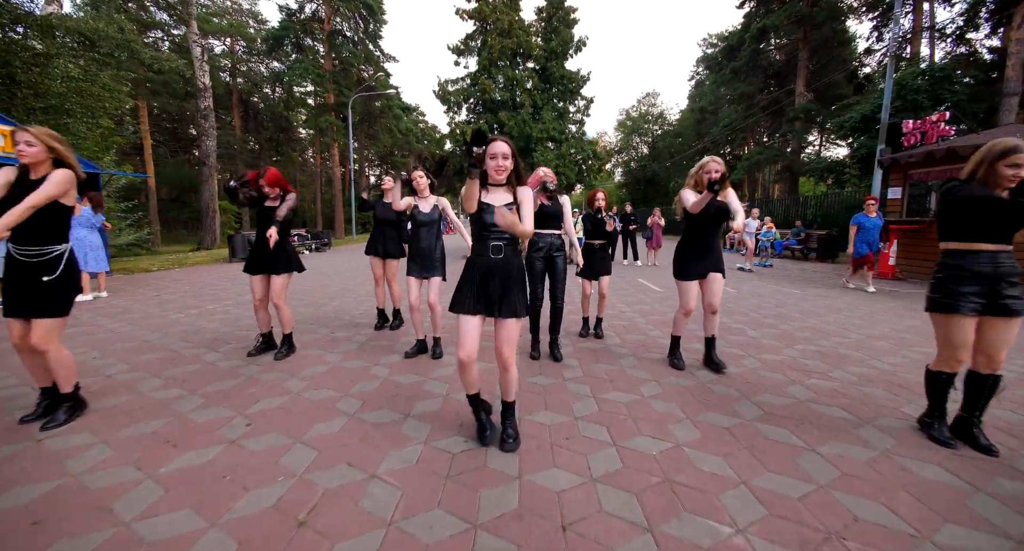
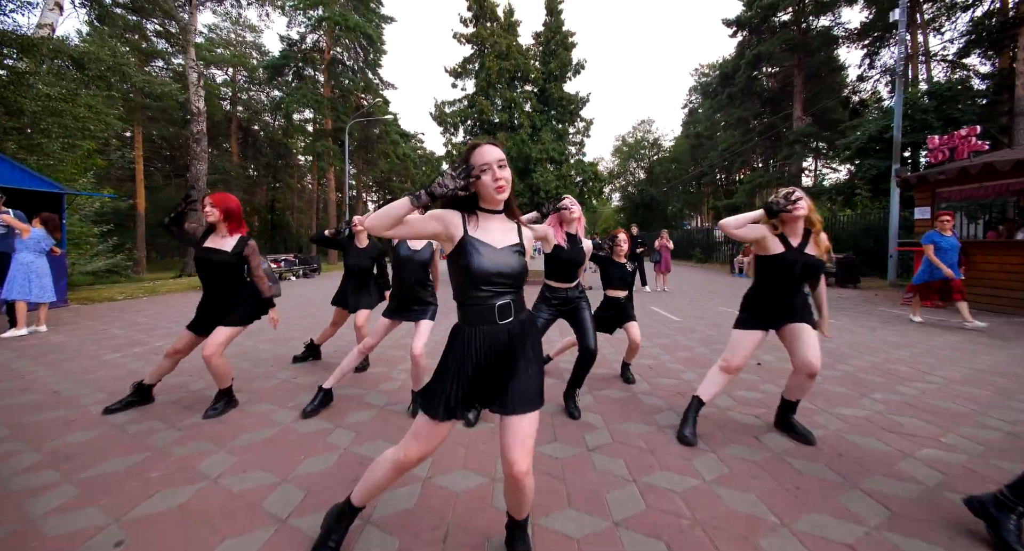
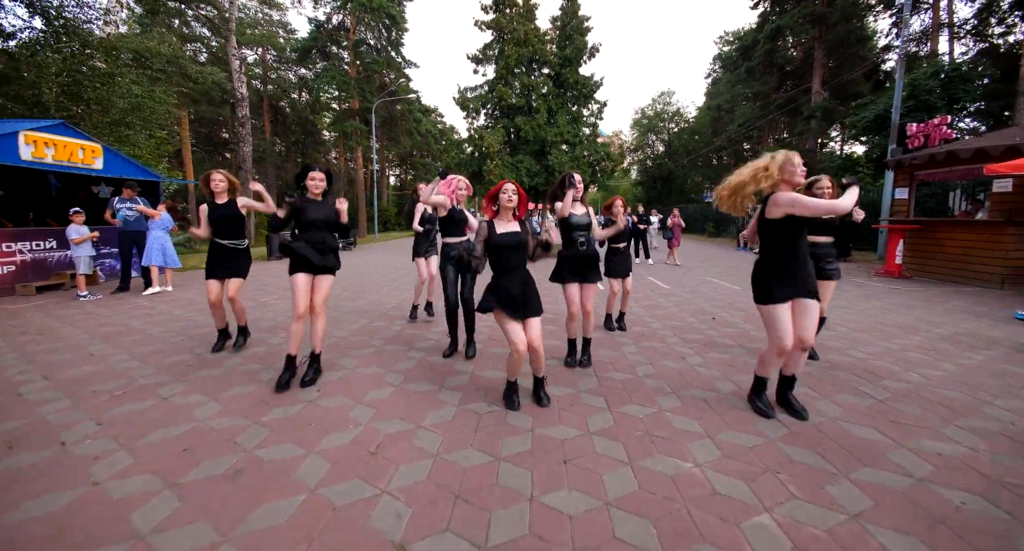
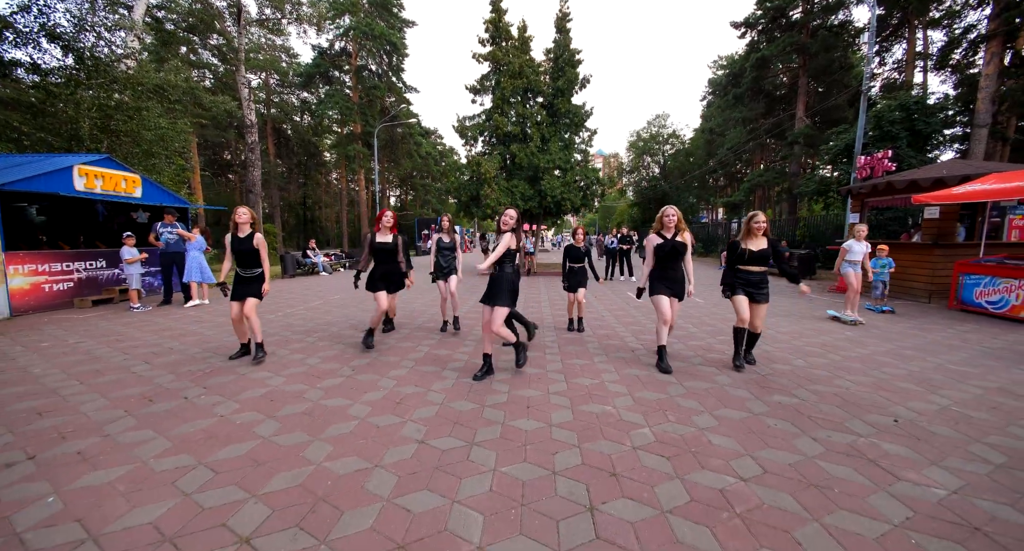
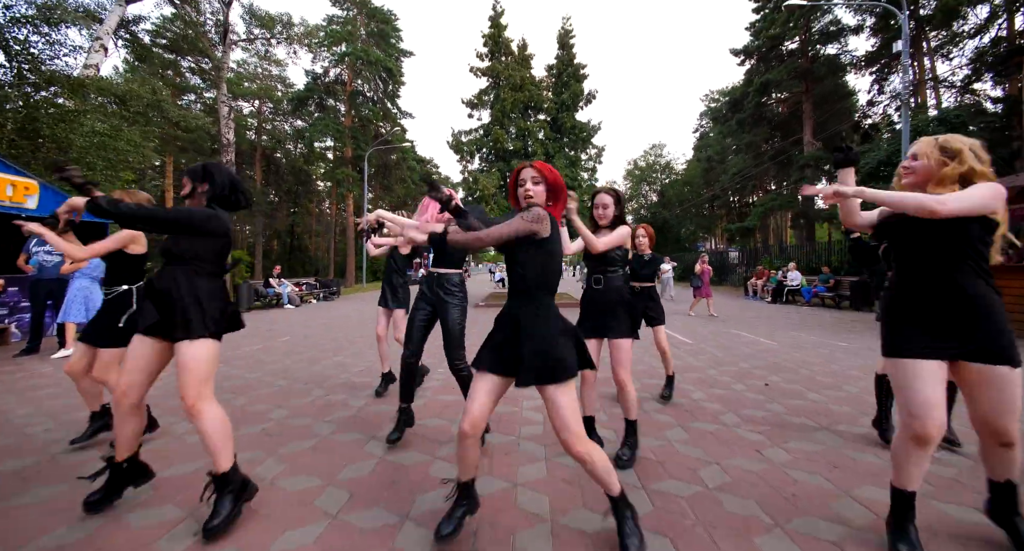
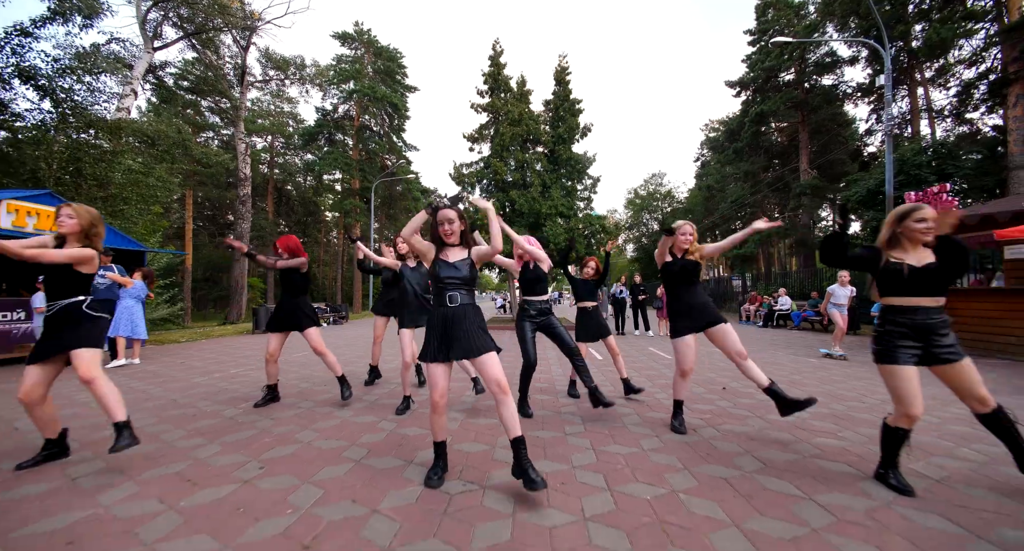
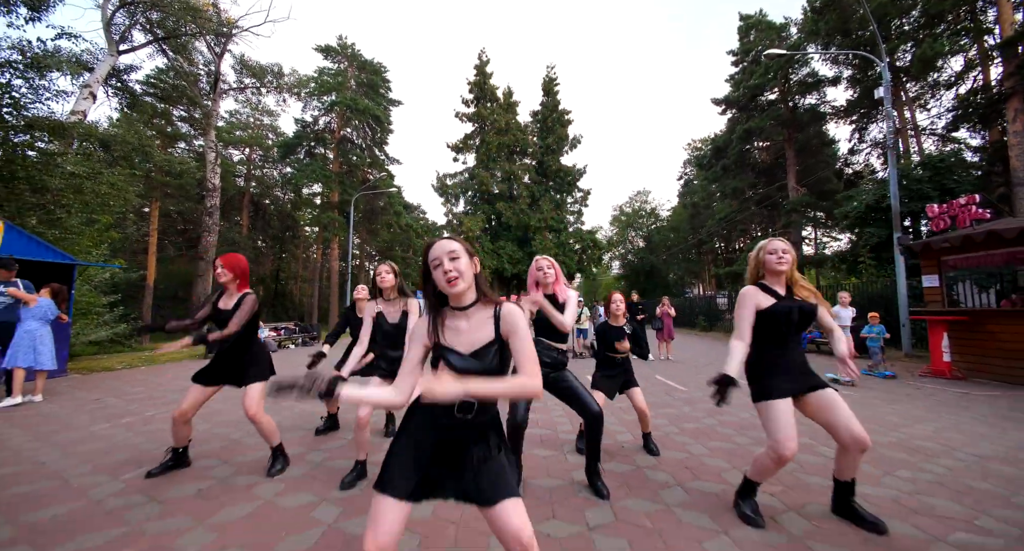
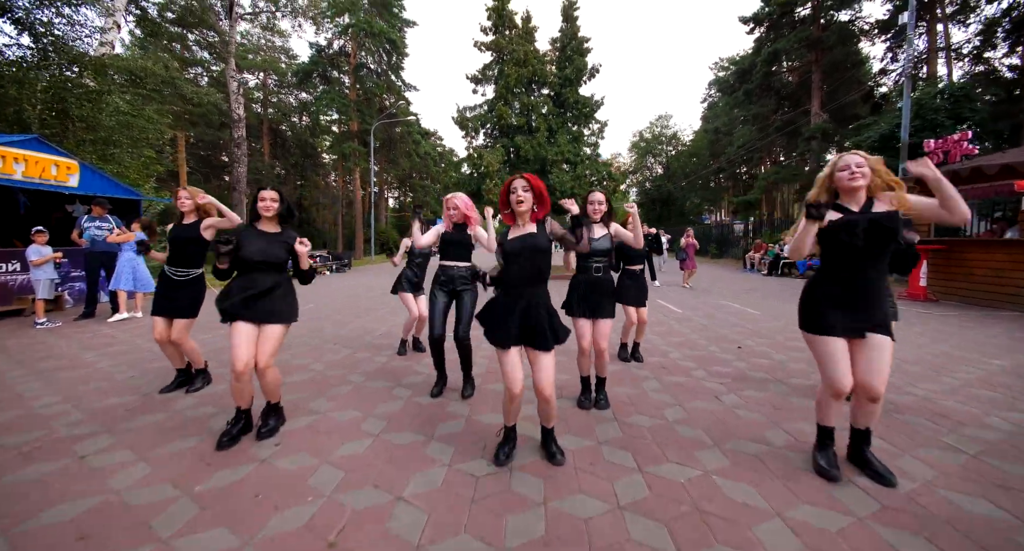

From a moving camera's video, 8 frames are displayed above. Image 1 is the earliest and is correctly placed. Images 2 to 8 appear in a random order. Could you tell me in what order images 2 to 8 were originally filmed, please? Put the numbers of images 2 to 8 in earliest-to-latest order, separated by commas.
2, 7, 6, 4, 3, 8, 5
